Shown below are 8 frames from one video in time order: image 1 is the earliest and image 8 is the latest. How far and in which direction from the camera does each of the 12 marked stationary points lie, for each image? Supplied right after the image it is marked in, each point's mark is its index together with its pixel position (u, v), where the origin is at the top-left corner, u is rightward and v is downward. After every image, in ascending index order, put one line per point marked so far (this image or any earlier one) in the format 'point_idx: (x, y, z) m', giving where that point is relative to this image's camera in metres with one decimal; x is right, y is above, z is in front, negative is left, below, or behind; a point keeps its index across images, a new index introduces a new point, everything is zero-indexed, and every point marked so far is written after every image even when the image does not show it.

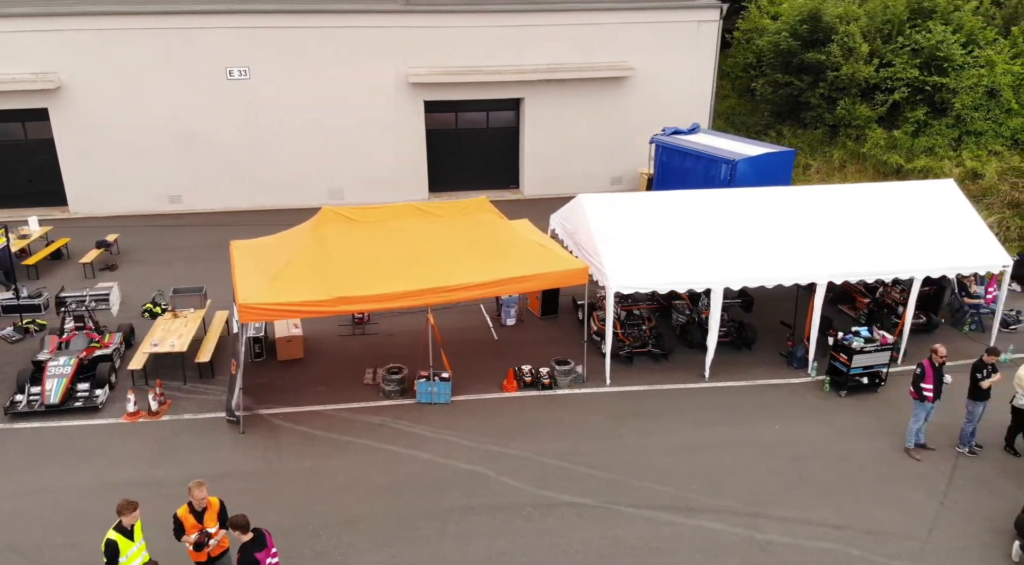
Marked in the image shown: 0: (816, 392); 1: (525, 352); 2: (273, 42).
0: (+4.4, -1.6, +10.8) m
1: (+0.2, -1.1, +11.7) m
2: (-6.0, +5.9, +18.1) m
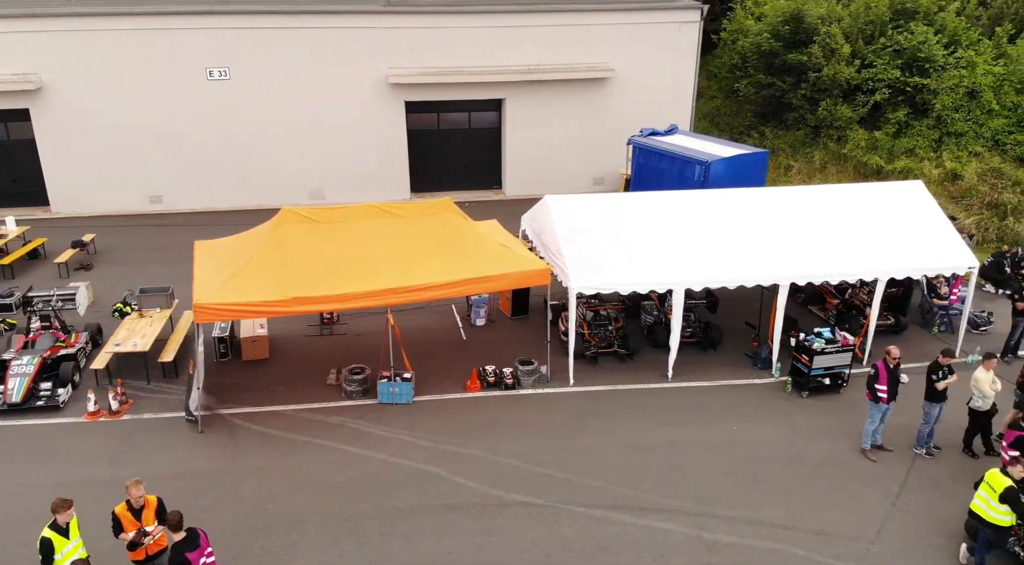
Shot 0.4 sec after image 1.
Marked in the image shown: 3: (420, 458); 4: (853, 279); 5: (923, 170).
0: (+3.9, -1.6, +10.8) m
1: (-0.3, -1.1, +11.7) m
2: (-6.5, +5.9, +18.2) m
3: (-1.2, -2.2, +9.2) m
4: (+5.0, 0.0, +10.8) m
5: (+10.1, +2.8, +18.0) m
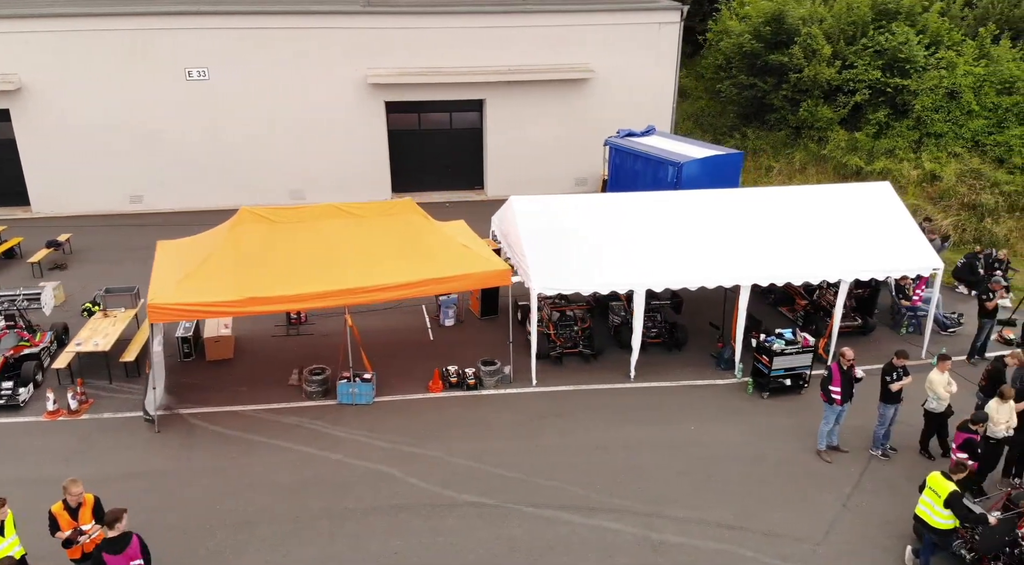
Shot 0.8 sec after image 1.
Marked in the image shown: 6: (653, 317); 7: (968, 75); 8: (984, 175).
0: (+3.3, -1.6, +10.7) m
1: (-0.9, -1.1, +11.8) m
2: (-7.0, +5.9, +18.2) m
3: (-1.7, -2.2, +9.2) m
4: (+4.5, 0.0, +10.8) m
5: (+9.6, +2.8, +18.0) m
6: (+2.4, -0.6, +12.1) m
7: (+11.5, +5.3, +18.4) m
8: (+11.2, +2.5, +17.3) m
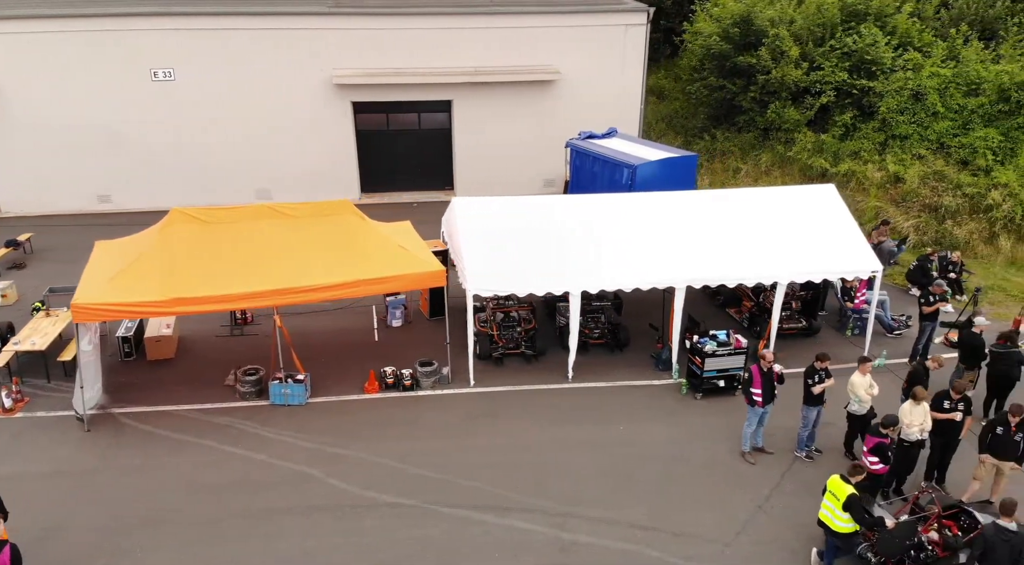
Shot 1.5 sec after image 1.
0: (+2.4, -1.7, +10.8) m
1: (-1.8, -1.1, +11.8) m
2: (-7.9, +5.9, +18.3) m
3: (-2.7, -2.2, +9.3) m
4: (+3.5, 0.0, +10.8) m
5: (+8.7, +2.7, +18.0) m
6: (+1.4, -0.6, +12.1) m
7: (+10.6, +5.2, +18.4) m
8: (+10.3, +2.5, +17.3) m
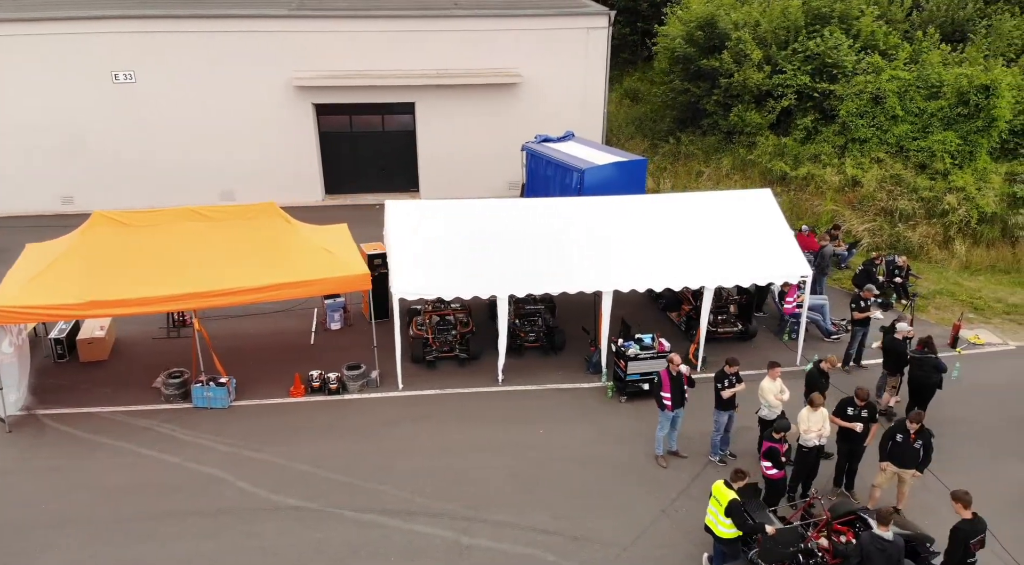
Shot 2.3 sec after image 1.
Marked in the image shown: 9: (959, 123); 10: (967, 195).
0: (+1.3, -1.7, +10.8) m
1: (-2.9, -1.2, +11.8) m
2: (-8.9, +5.9, +18.4) m
3: (-3.8, -2.3, +9.3) m
4: (+2.5, -0.1, +10.8) m
5: (+7.7, +2.6, +17.9) m
6: (+0.3, -0.7, +12.1) m
7: (+9.6, +5.1, +18.4) m
8: (+9.2, +2.4, +17.3) m
9: (+10.7, +3.8, +17.5) m
10: (+10.4, +2.0, +16.7) m
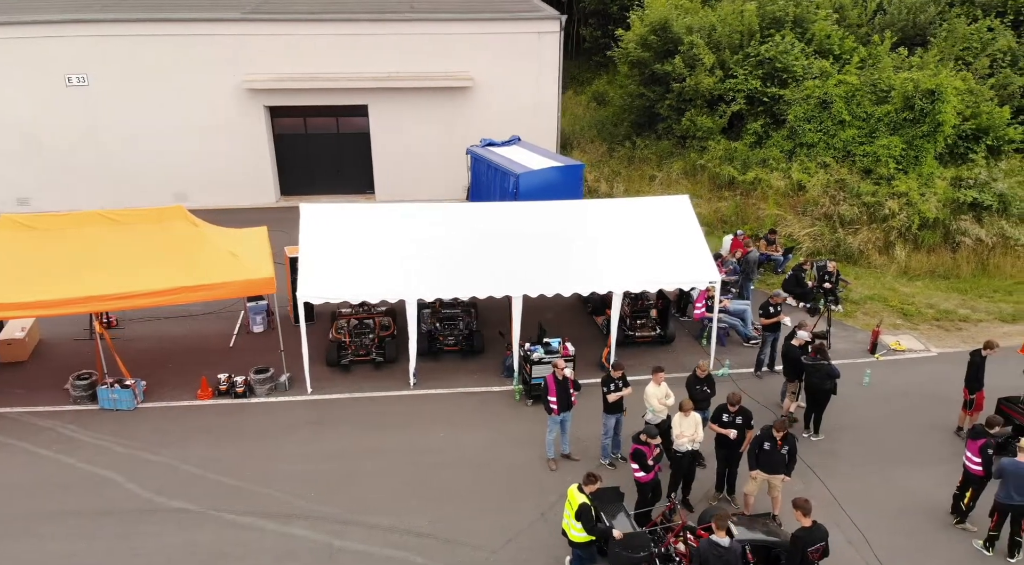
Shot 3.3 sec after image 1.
0: (-0.1, -1.8, +10.8) m
1: (-4.3, -1.2, +11.9) m
2: (-10.2, +5.9, +18.5) m
3: (-5.2, -2.3, +9.4) m
4: (+1.1, -0.1, +10.9) m
5: (+6.4, +2.5, +18.0) m
6: (-1.0, -0.7, +12.2) m
7: (+8.3, +5.0, +18.4) m
8: (+7.9, +2.3, +17.3) m
9: (+9.4, +3.7, +17.5) m
10: (+9.0, +1.9, +16.7) m
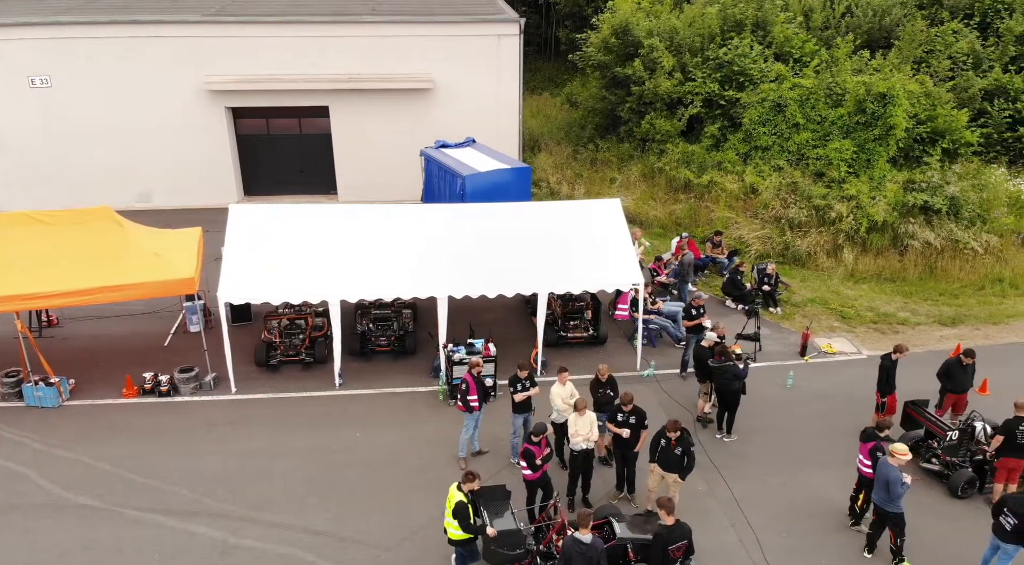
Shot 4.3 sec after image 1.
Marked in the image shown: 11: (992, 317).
0: (-1.3, -1.8, +10.9) m
1: (-5.5, -1.2, +12.1) m
2: (-11.3, +5.9, +18.7) m
3: (-6.4, -2.3, +9.6) m
4: (-0.1, -0.2, +11.0) m
5: (+5.2, +2.5, +18.0) m
6: (-2.2, -0.7, +12.3) m
7: (+7.2, +4.9, +18.4) m
8: (+6.8, +2.2, +17.3) m
9: (+8.3, +3.6, +17.6) m
10: (+7.9, +1.8, +16.7) m
11: (+9.5, -0.7, +14.5) m
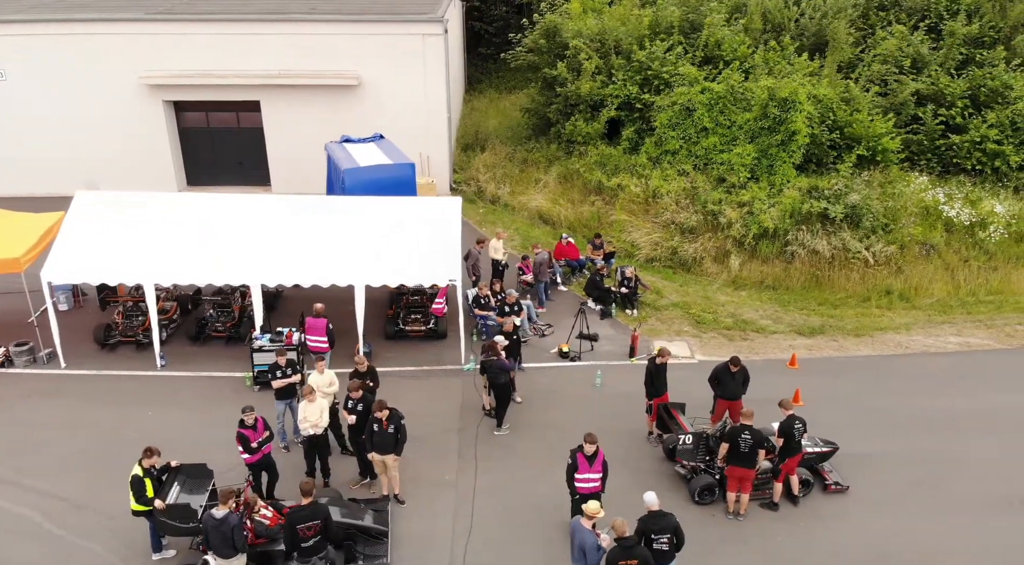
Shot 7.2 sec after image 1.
0: (-4.4, -1.6, +11.5) m
1: (-8.4, -0.9, +12.9) m
2: (-13.4, +6.4, +20.0) m
3: (-9.6, -1.9, +10.5) m
4: (-3.1, 0.0, +11.4) m
5: (+2.9, +2.4, +18.0) m
6: (-5.1, -0.5, +12.9) m
7: (+4.9, +4.8, +18.2) m
8: (+4.4, +2.1, +17.2) m
9: (+5.9, +3.5, +17.3) m
10: (+5.4, +1.7, +16.5) m
11: (+6.7, -0.9, +14.1) m
